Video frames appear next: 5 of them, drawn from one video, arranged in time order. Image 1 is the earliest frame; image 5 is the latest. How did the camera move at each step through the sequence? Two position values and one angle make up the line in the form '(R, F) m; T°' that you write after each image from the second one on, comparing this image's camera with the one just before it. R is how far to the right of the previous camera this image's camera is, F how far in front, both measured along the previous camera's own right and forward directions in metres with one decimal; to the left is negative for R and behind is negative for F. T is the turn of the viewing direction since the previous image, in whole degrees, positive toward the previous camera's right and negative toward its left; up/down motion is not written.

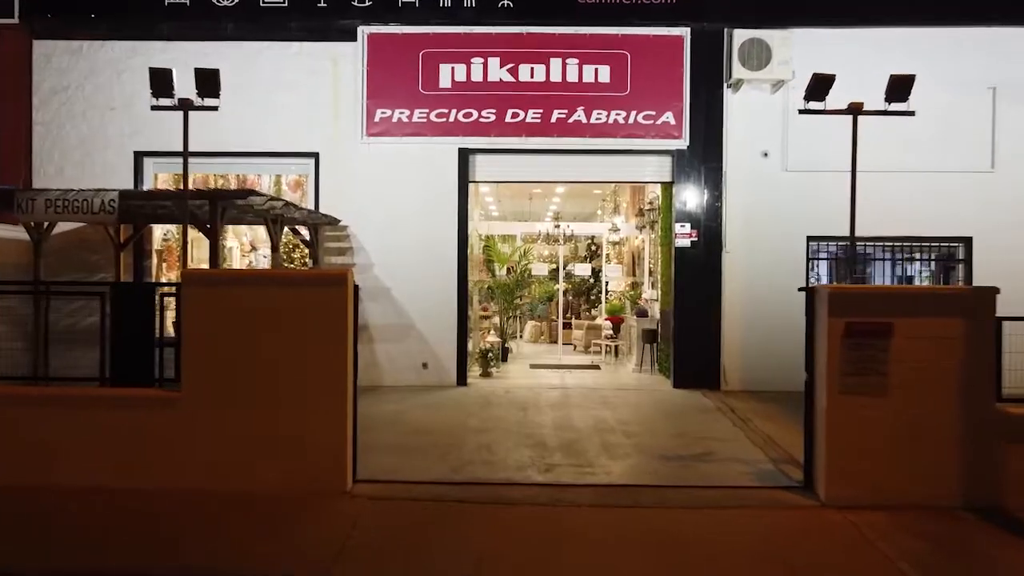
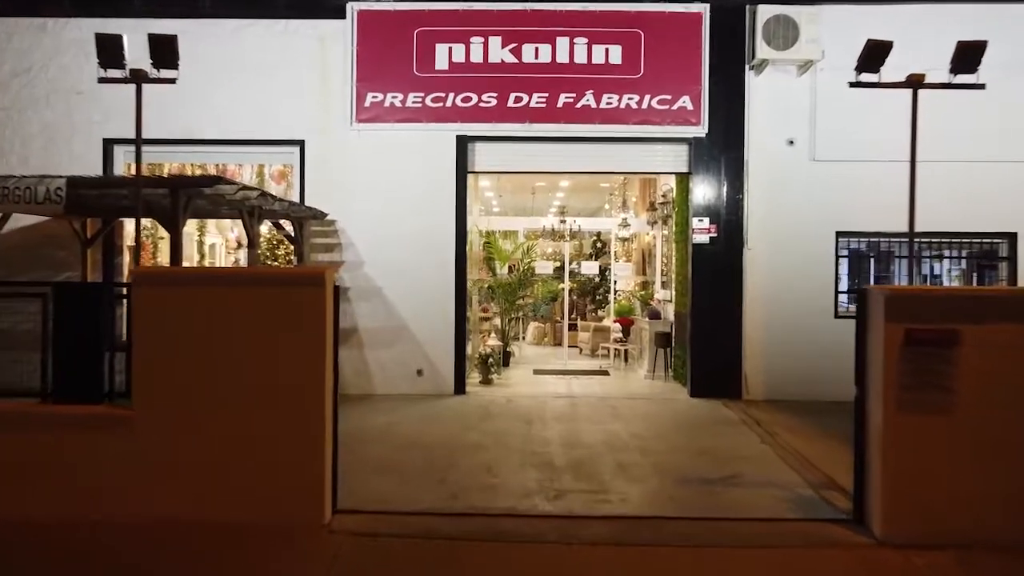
(0.0, +0.7) m; 0°
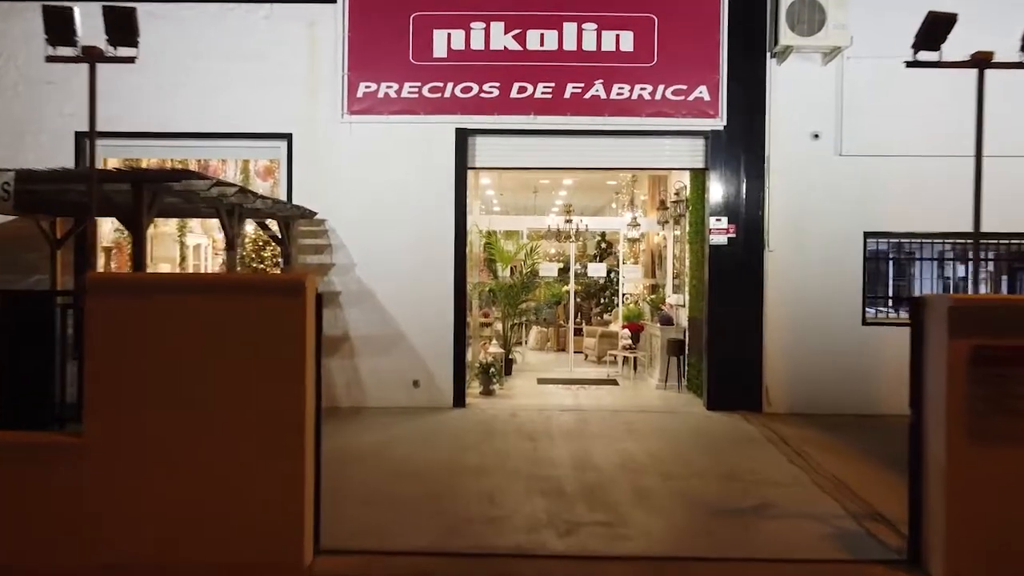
(0.0, +0.6) m; 0°
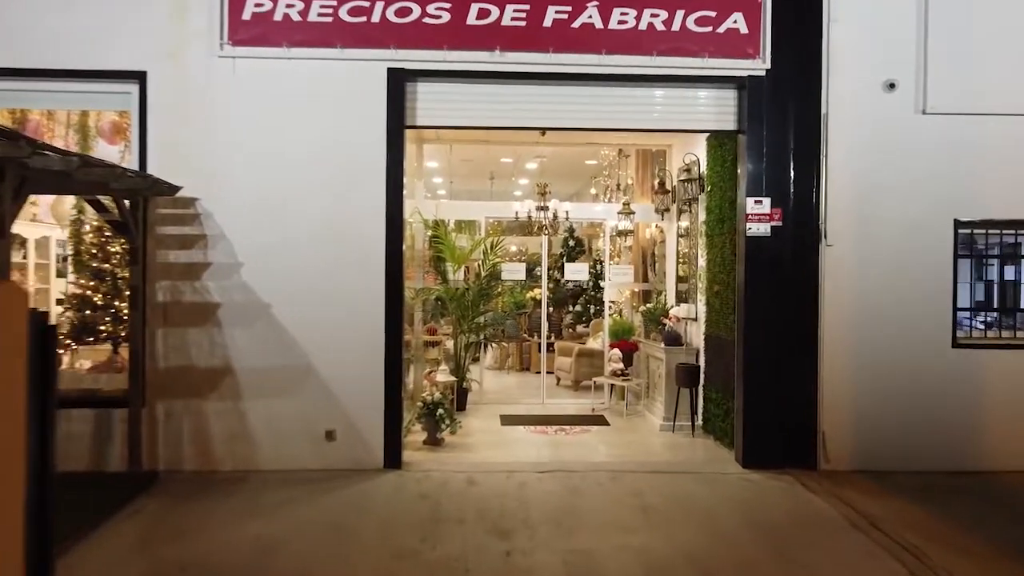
(-0.1, +2.3) m; +4°
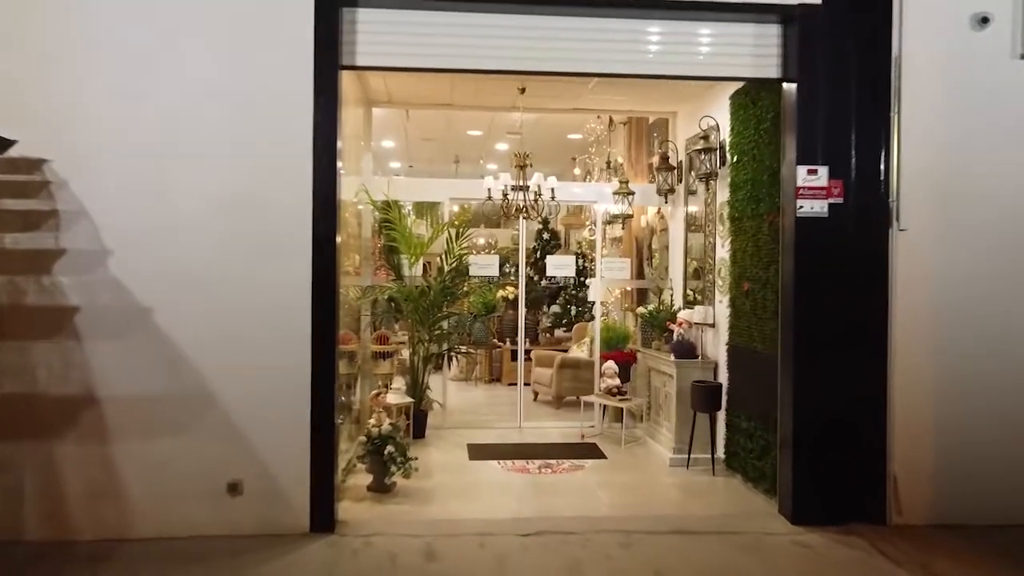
(0.0, +1.4) m; +3°
